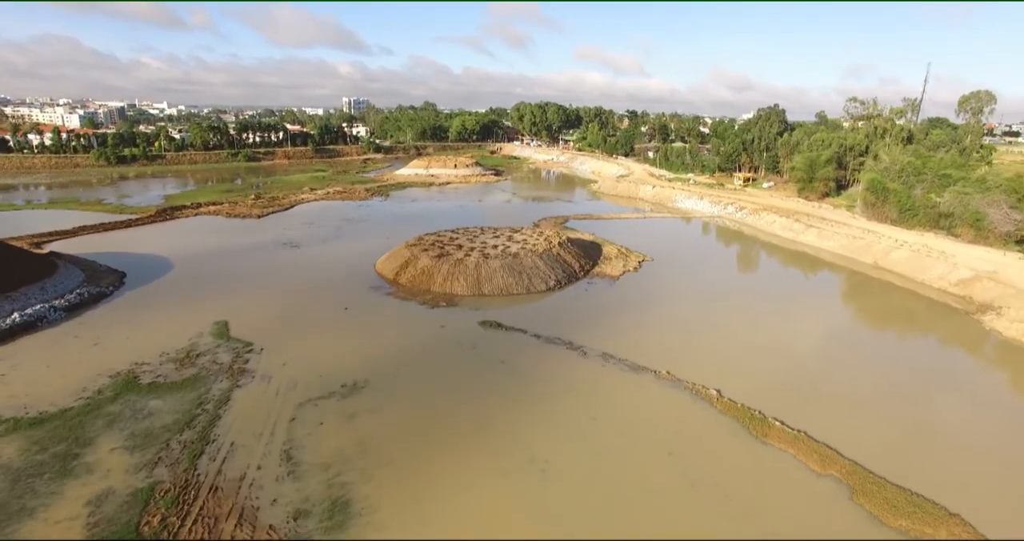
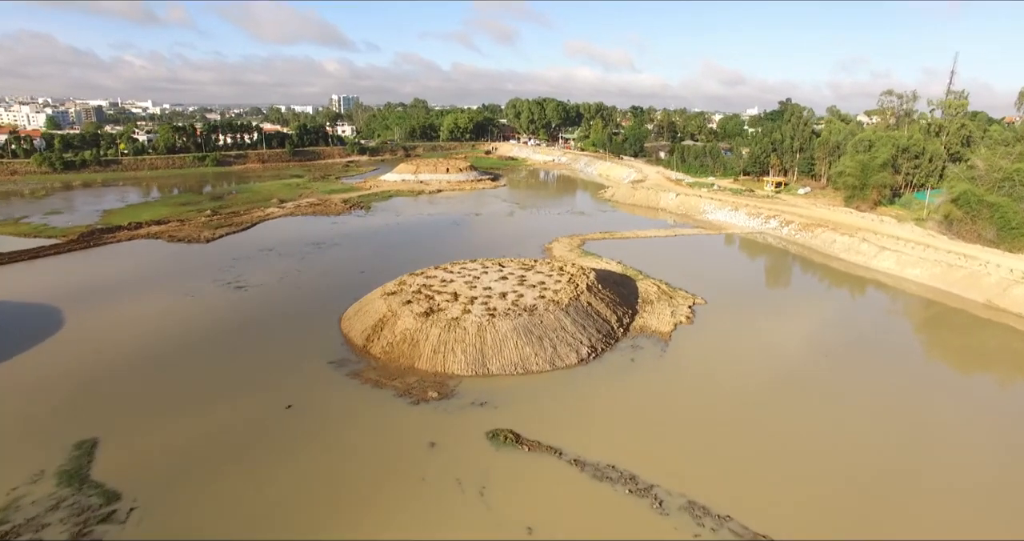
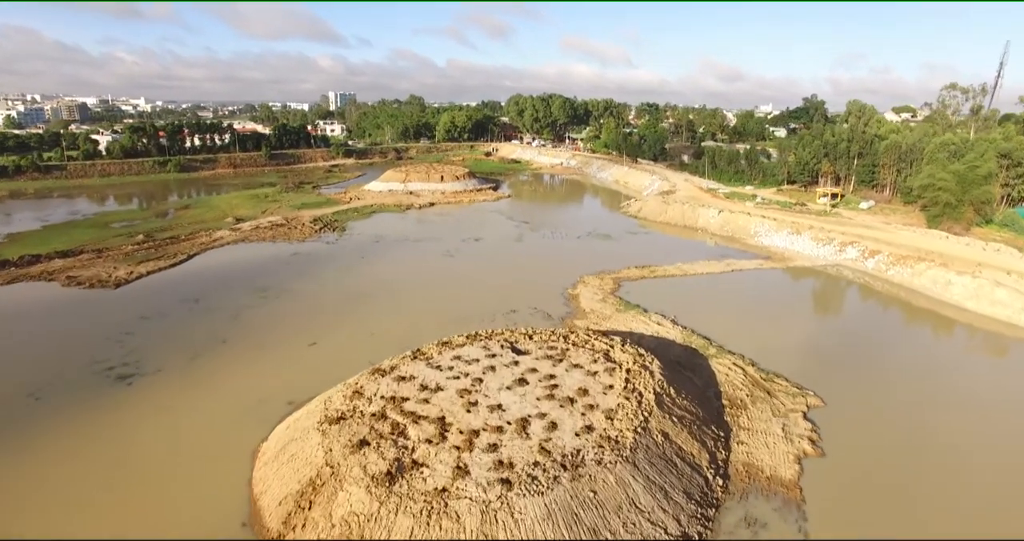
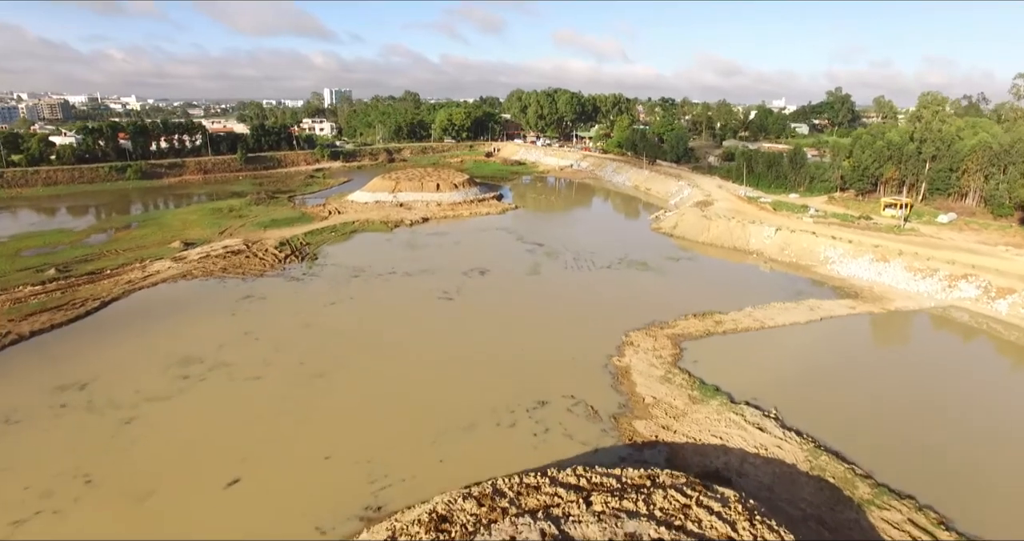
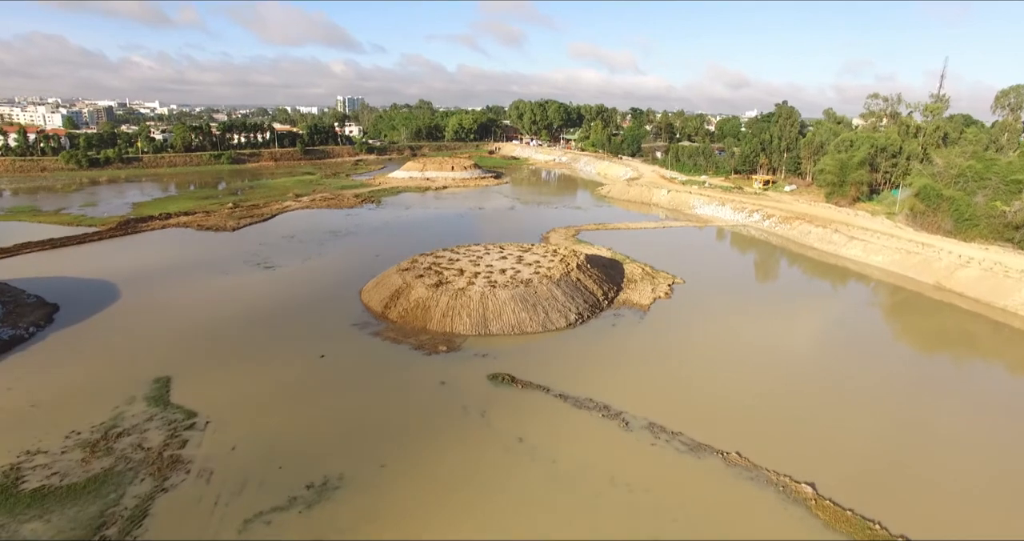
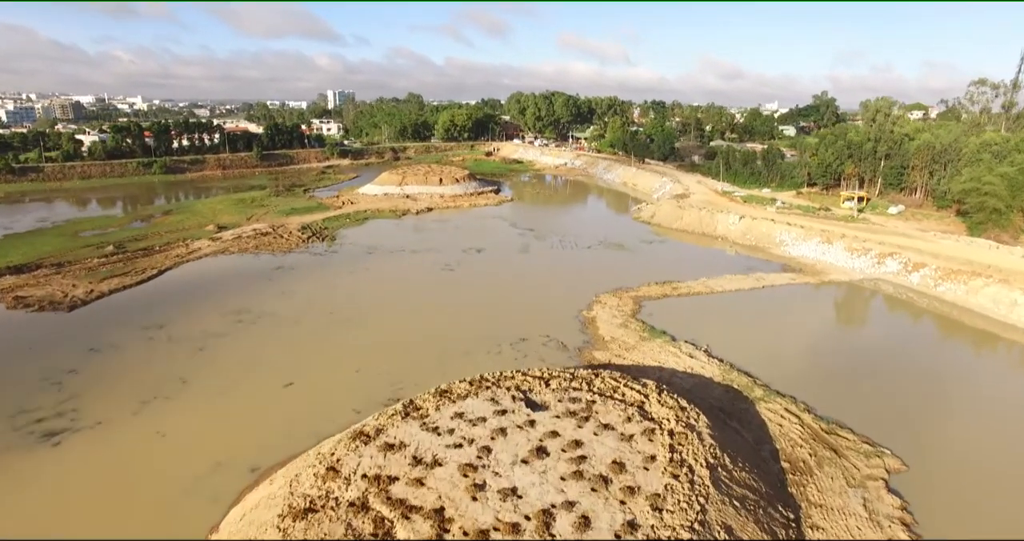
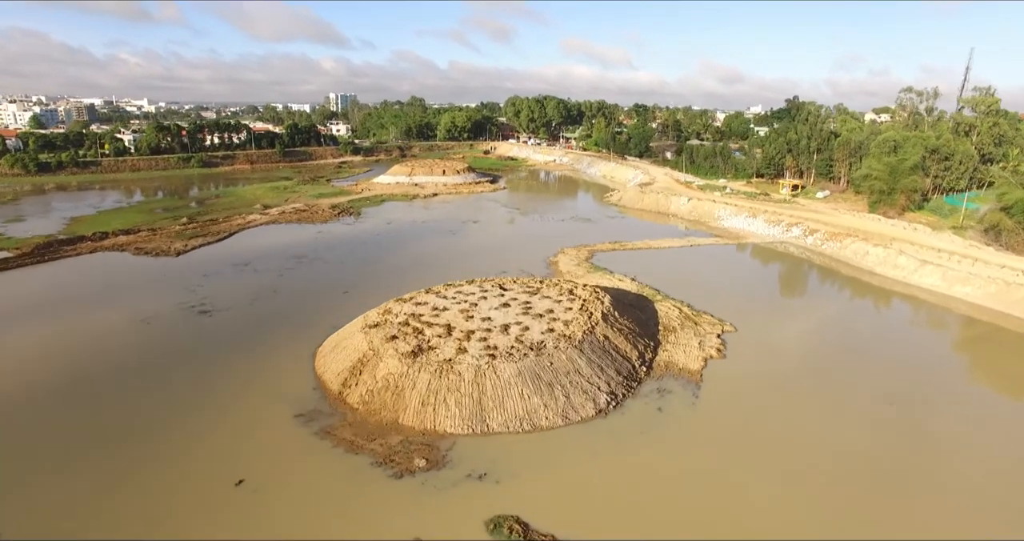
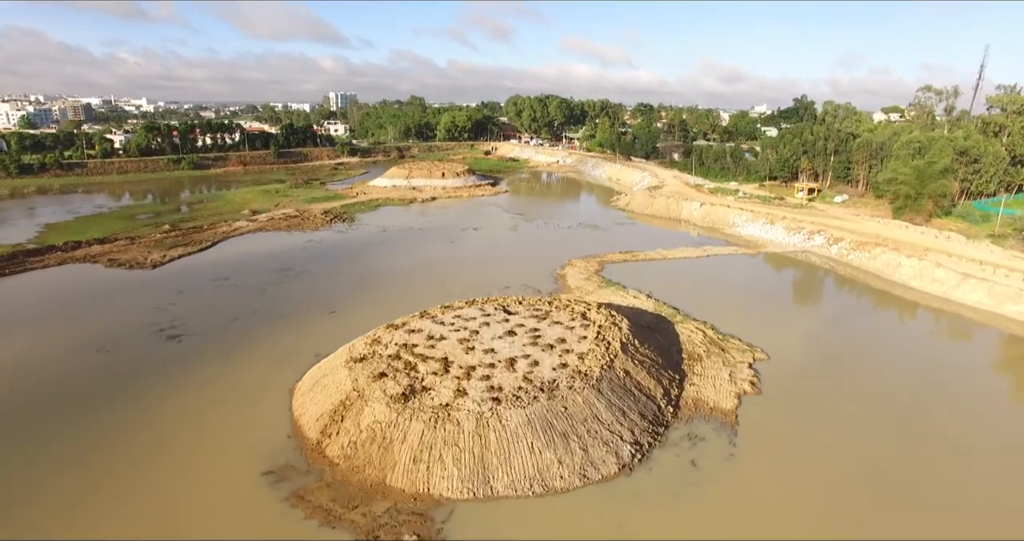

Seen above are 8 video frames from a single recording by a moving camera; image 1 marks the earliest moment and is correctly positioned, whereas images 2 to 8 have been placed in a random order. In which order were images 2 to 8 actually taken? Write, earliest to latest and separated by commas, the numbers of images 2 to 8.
5, 2, 7, 8, 3, 6, 4
